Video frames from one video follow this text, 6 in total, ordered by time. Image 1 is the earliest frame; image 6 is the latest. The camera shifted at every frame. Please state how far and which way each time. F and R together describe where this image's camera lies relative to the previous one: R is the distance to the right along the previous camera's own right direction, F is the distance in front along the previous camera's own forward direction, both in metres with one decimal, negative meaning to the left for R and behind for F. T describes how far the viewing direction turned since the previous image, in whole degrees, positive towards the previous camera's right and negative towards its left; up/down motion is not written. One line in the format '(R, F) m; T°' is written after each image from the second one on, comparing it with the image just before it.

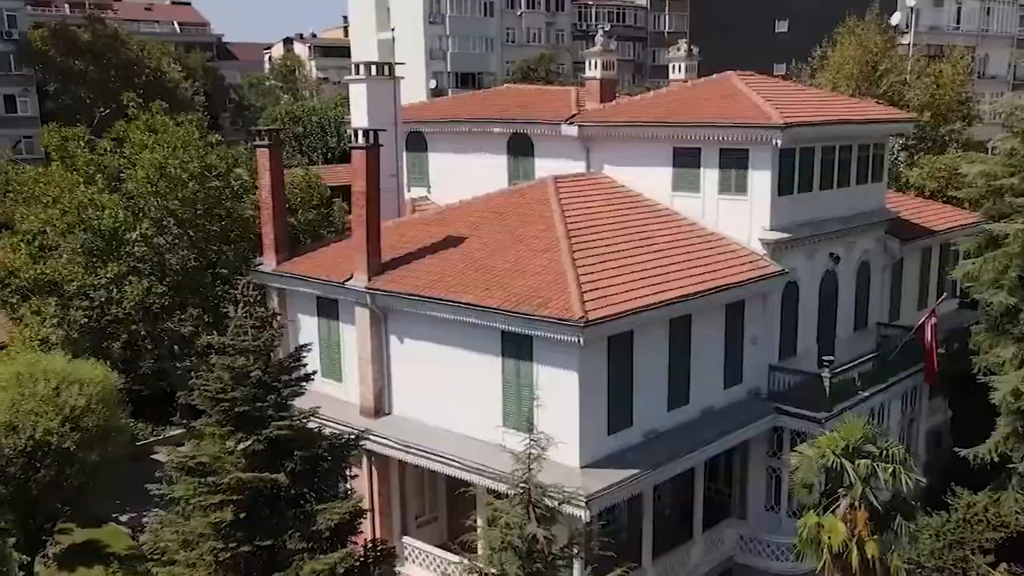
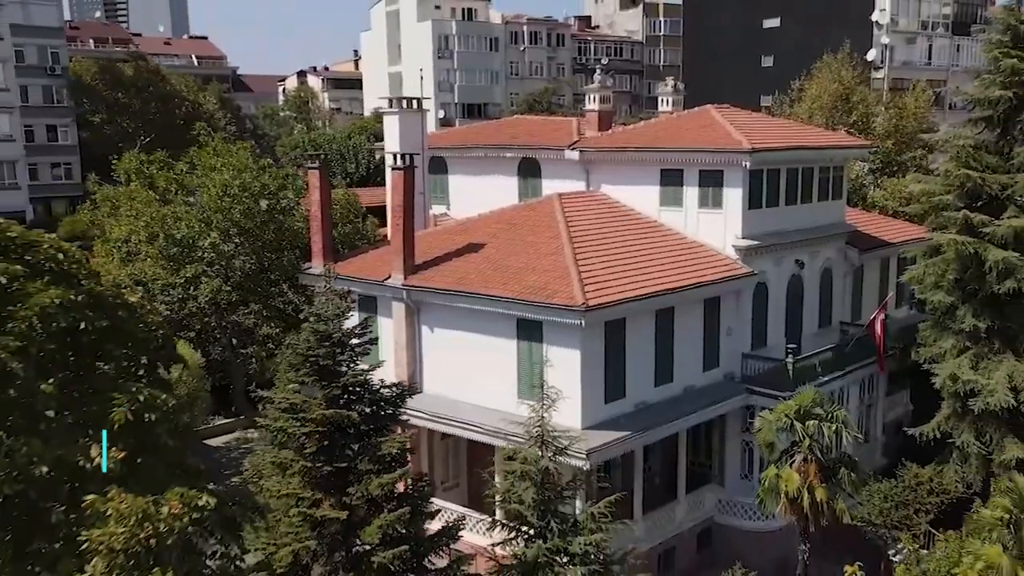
(-0.3, -3.2) m; 0°
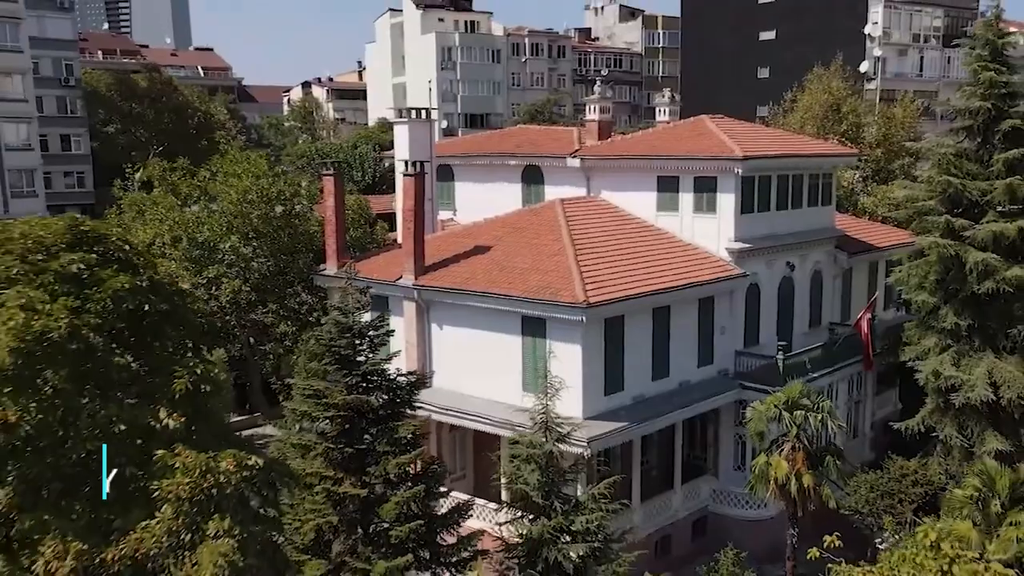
(-0.1, -1.1) m; 0°
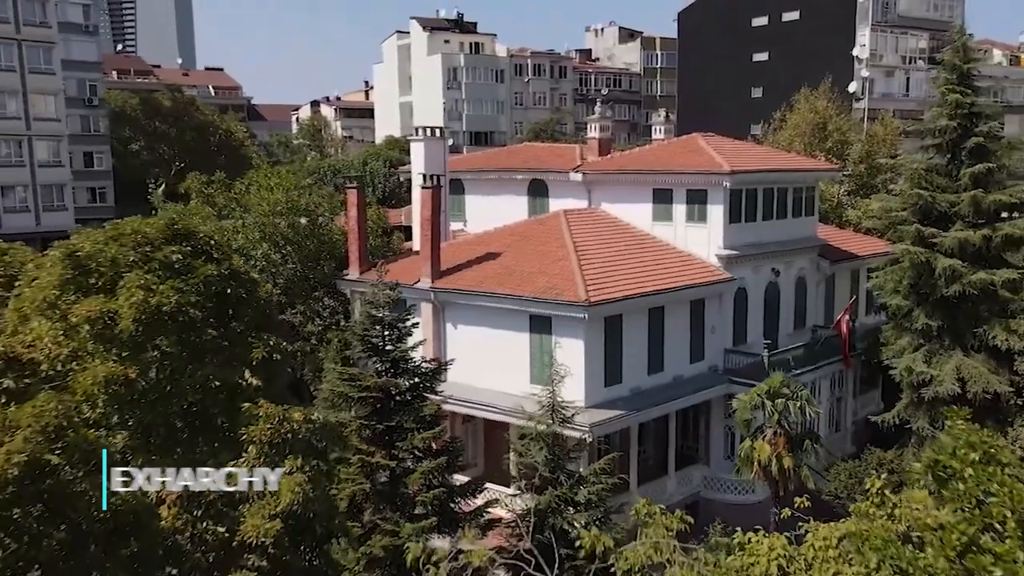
(-0.2, -2.0) m; 0°
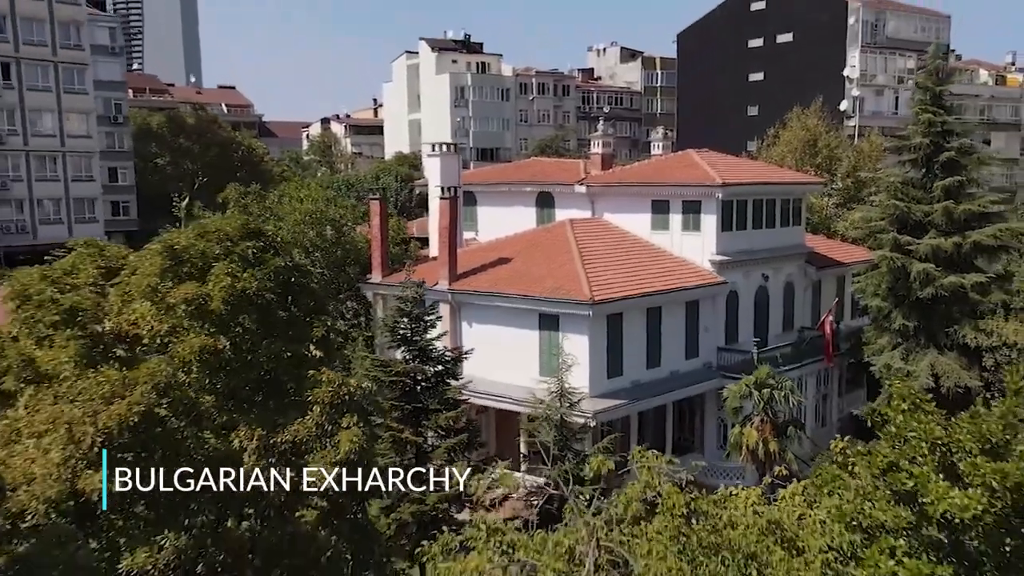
(-0.2, -2.2) m; 0°
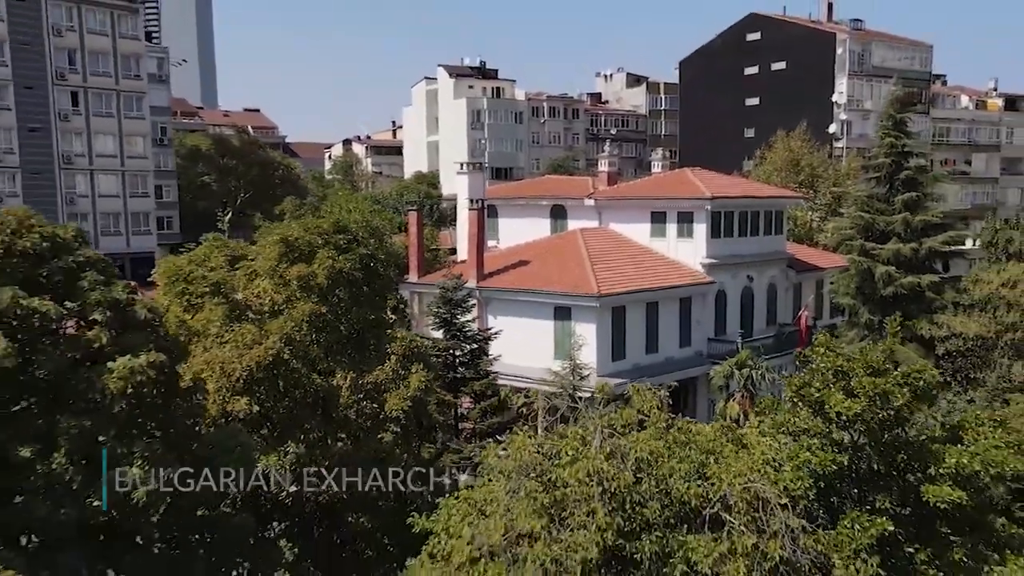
(-0.3, -4.3) m; -1°
